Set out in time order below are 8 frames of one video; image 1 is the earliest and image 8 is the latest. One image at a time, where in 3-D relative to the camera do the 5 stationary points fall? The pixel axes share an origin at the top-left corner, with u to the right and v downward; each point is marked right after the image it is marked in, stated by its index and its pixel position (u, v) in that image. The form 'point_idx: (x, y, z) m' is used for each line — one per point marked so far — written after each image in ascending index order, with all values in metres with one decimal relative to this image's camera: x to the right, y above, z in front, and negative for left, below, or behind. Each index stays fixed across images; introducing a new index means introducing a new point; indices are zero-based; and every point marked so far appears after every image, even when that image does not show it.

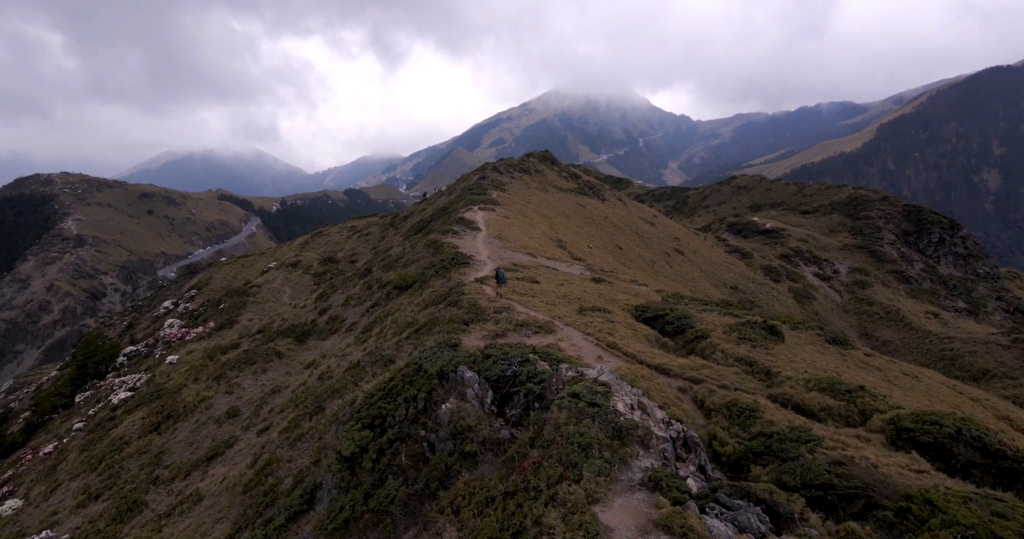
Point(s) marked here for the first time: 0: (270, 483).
0: (-8.6, -7.6, +18.0) m
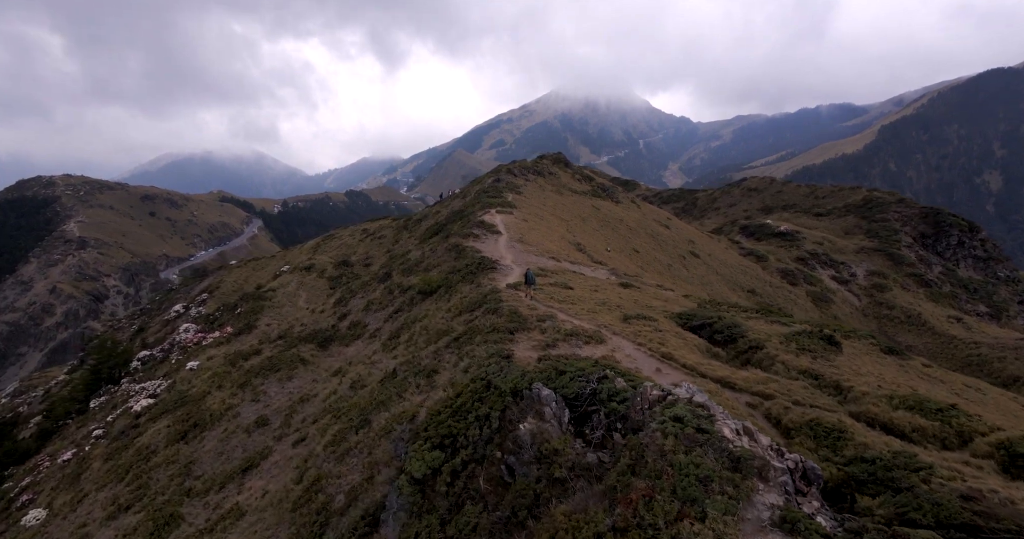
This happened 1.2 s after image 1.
0: (-6.6, -7.9, +17.3) m
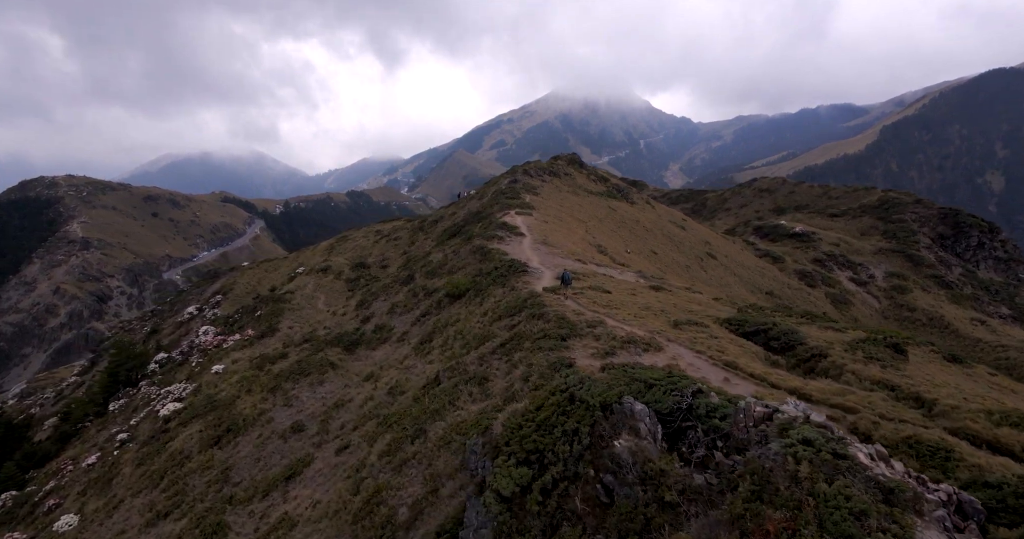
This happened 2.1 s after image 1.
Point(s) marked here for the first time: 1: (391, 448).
0: (-4.3, -8.1, +16.8) m
1: (-4.7, -6.9, +19.8) m
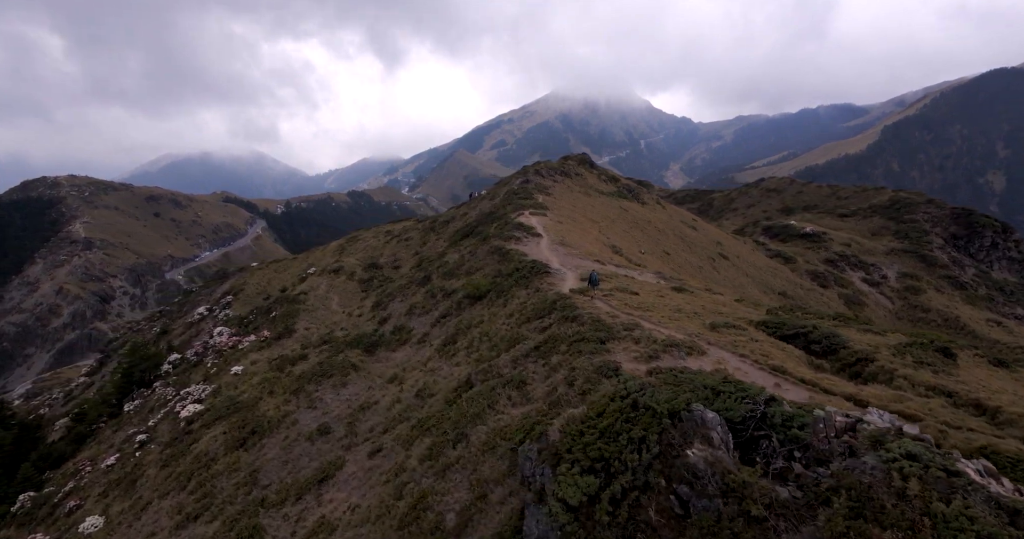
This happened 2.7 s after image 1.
0: (-2.7, -8.2, +16.6) m
1: (-3.1, -7.0, +19.6) m
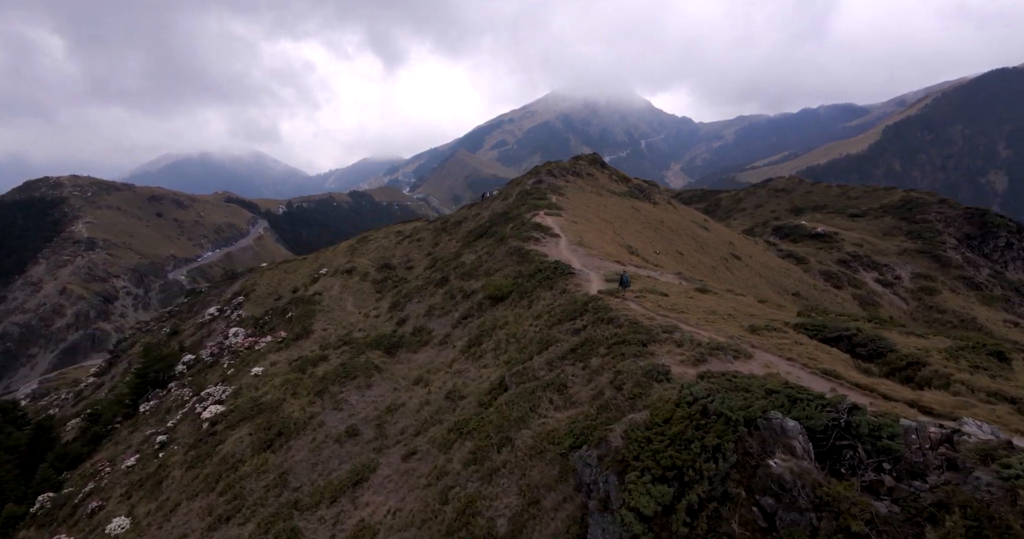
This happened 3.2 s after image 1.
0: (-1.0, -8.2, +16.3) m
1: (-1.4, -7.1, +19.3) m
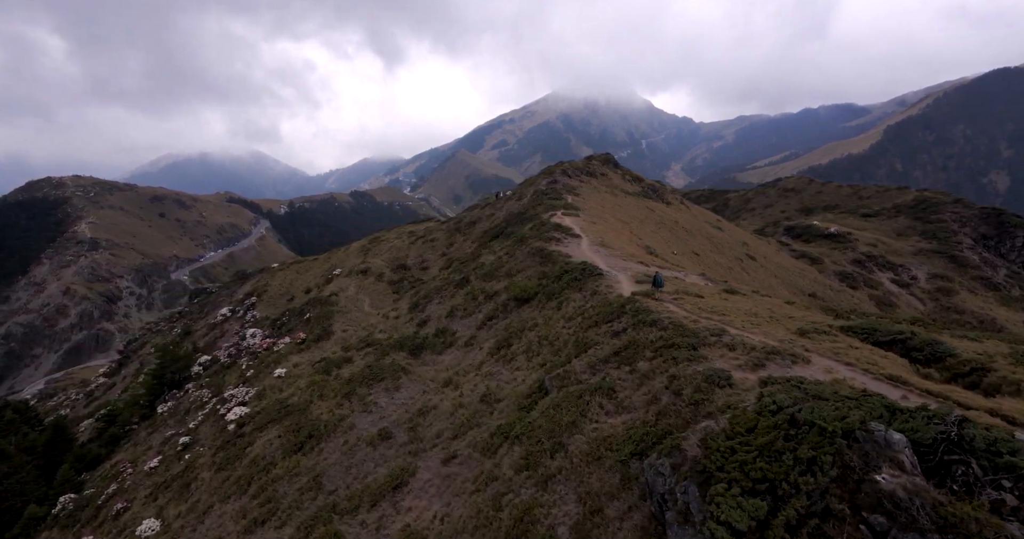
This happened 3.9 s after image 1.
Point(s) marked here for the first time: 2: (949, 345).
0: (+0.9, -8.3, +16.0) m
1: (+0.5, -7.2, +19.0) m
2: (+17.4, -2.9, +20.5) m
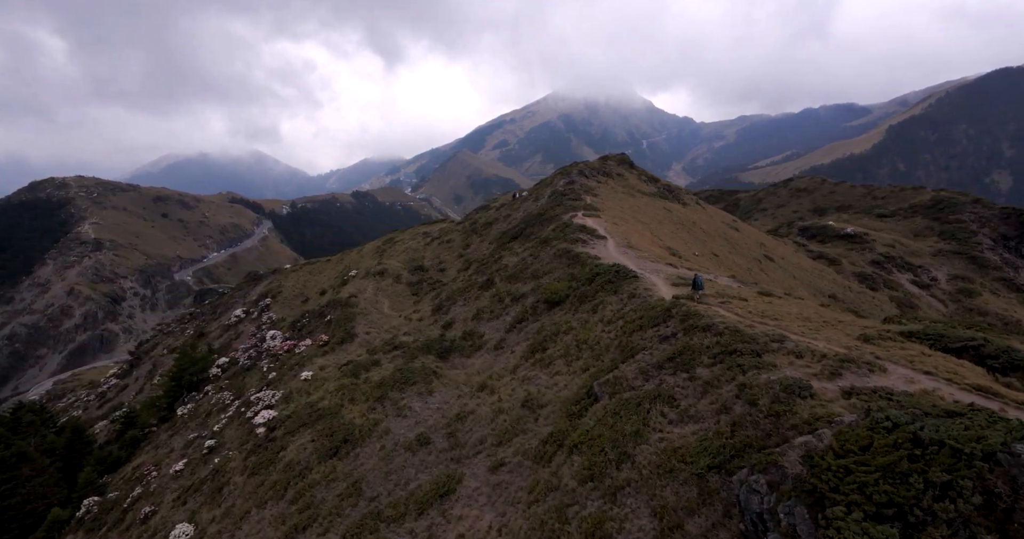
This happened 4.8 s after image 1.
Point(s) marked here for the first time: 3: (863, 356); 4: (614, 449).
0: (+3.1, -8.4, +15.4) m
1: (+2.8, -7.3, +18.4) m
2: (+19.6, -3.1, +19.9) m
3: (+12.9, -3.2, +18.9) m
4: (+3.7, -6.6, +18.6) m
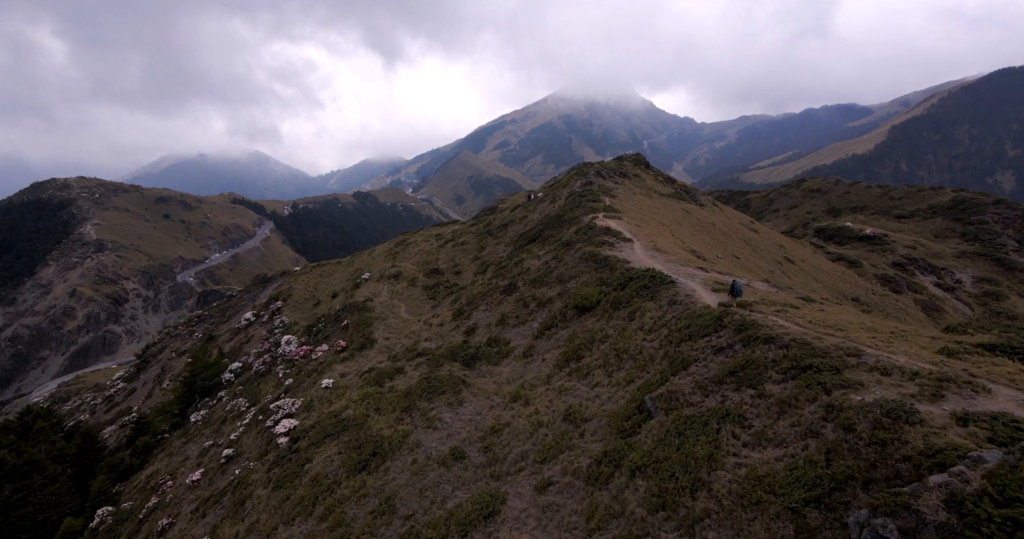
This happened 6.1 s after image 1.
0: (+5.2, -8.7, +14.0) m
1: (+4.8, -7.6, +16.9) m
2: (+21.7, -3.4, +18.4) m
3: (+14.9, -3.5, +17.4) m
4: (+5.7, -6.9, +17.2) m
